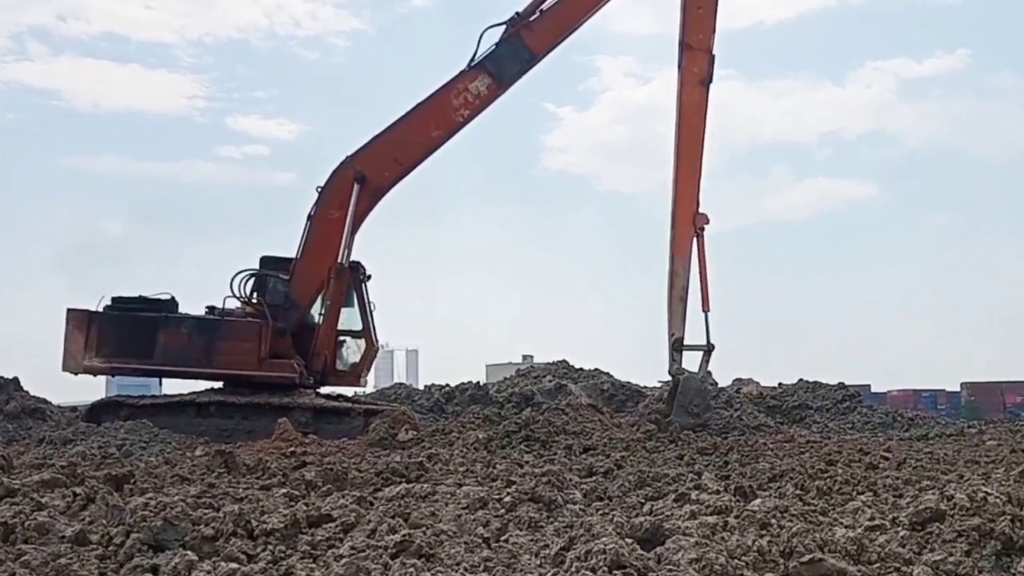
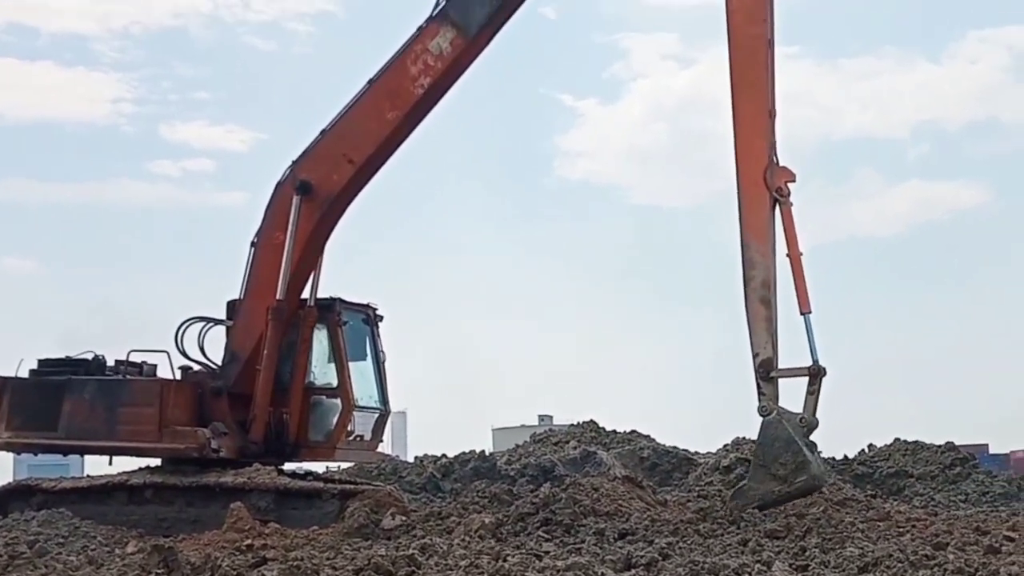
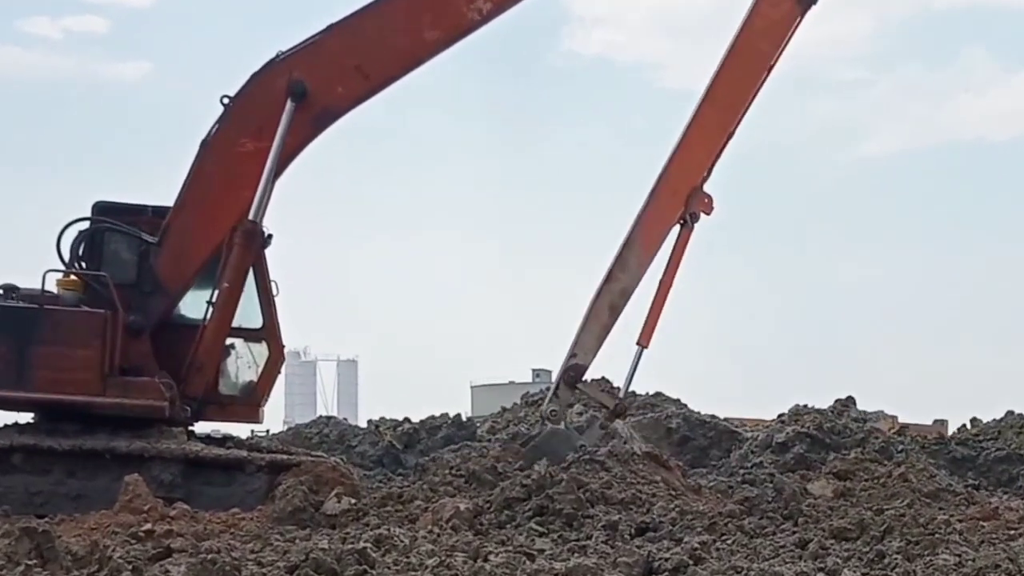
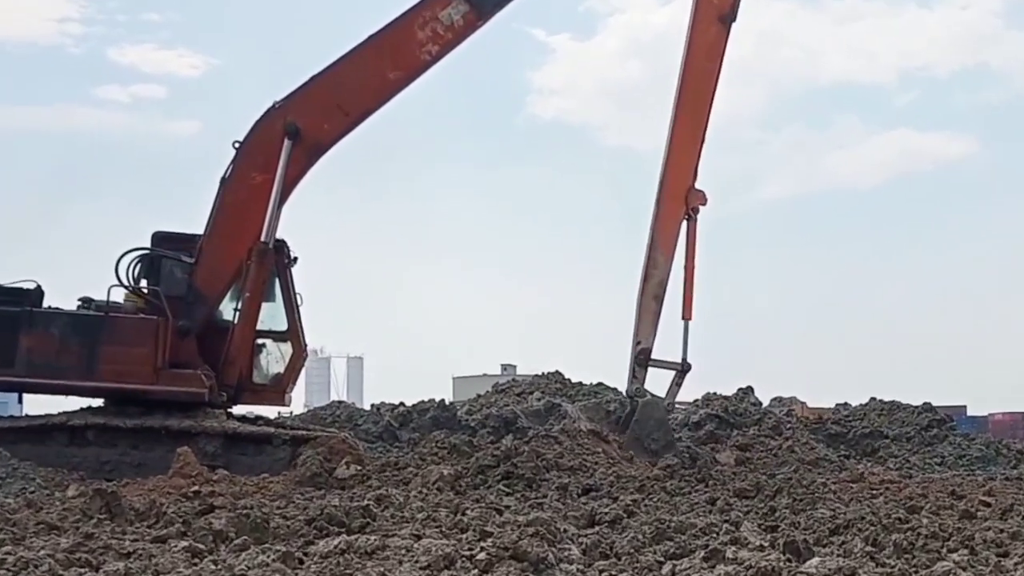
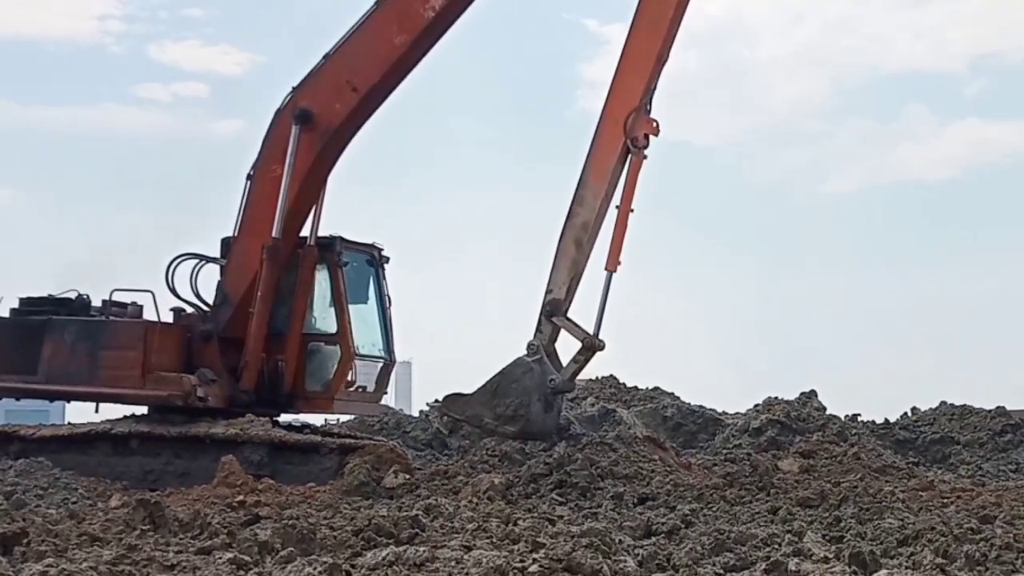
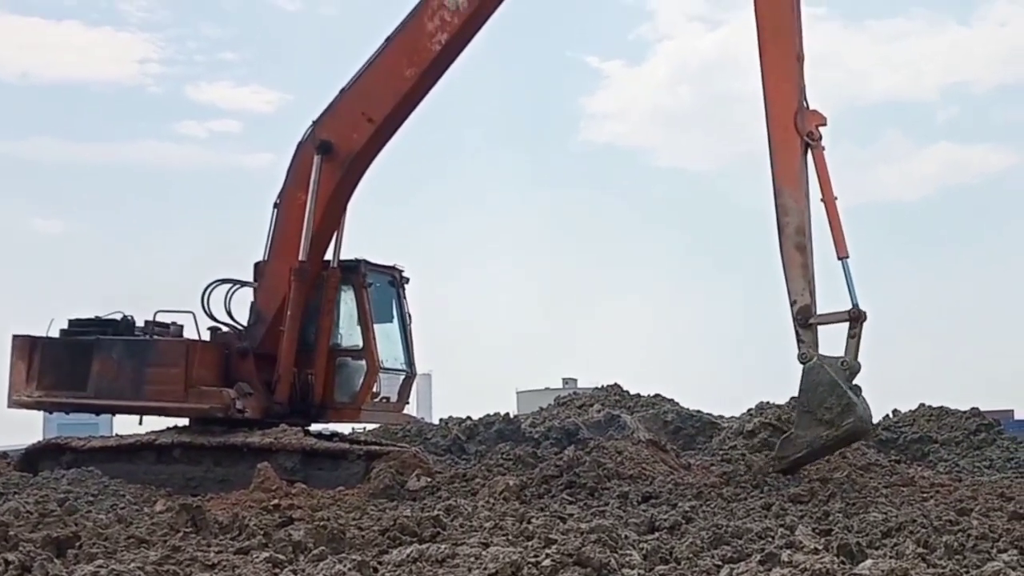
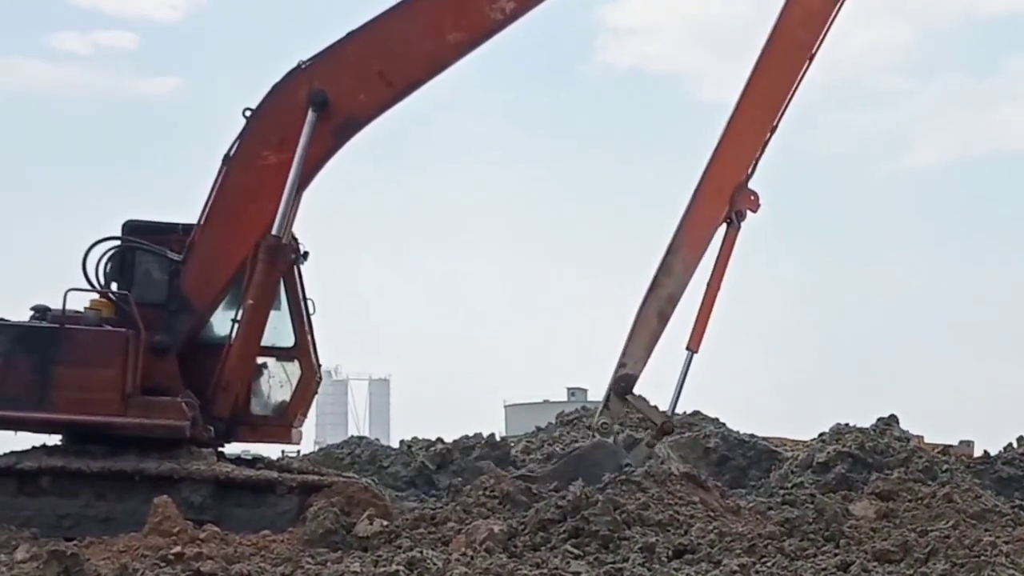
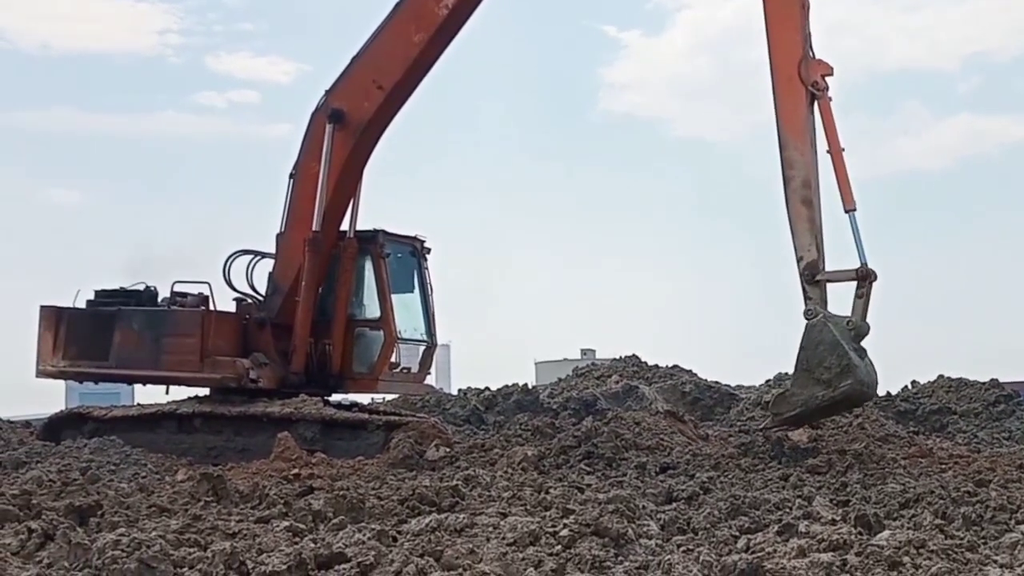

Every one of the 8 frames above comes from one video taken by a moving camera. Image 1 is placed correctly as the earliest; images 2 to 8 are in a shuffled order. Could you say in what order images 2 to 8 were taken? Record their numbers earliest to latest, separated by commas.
4, 3, 7, 5, 8, 6, 2
